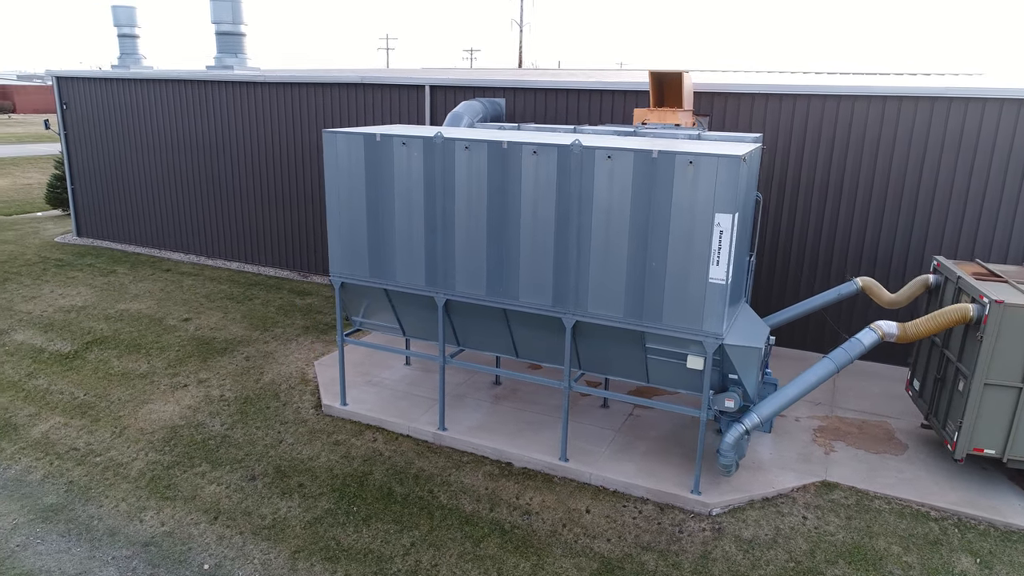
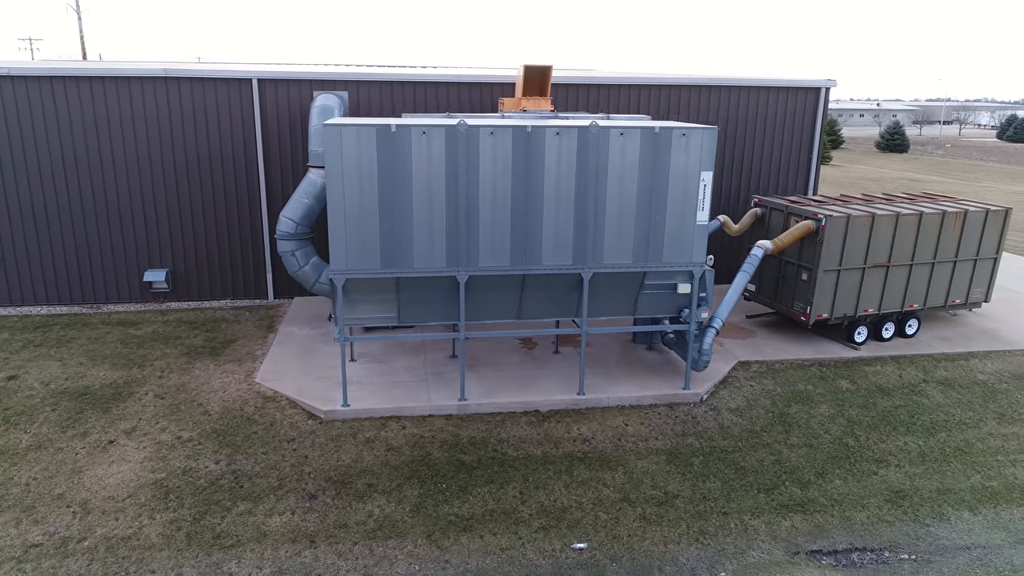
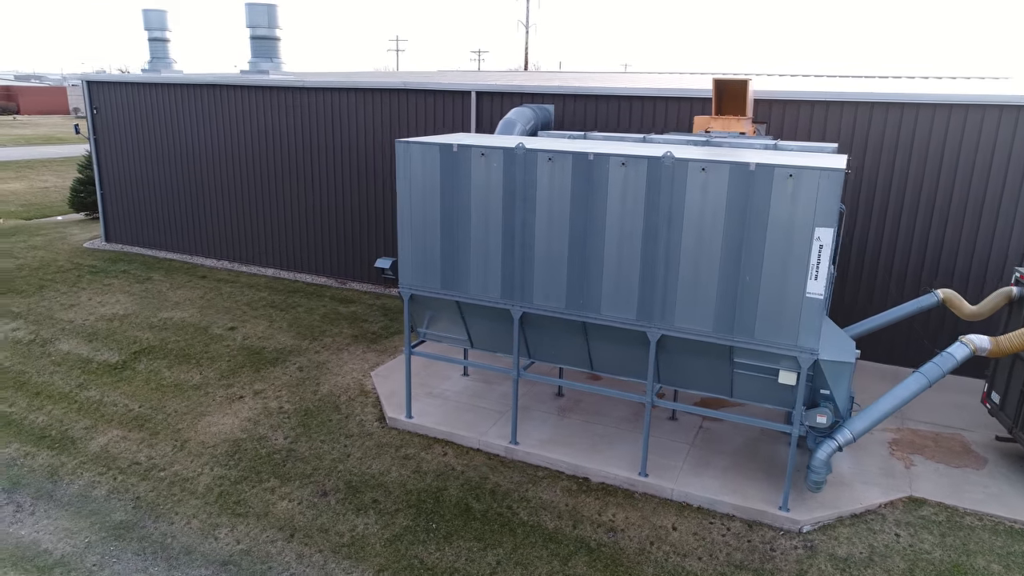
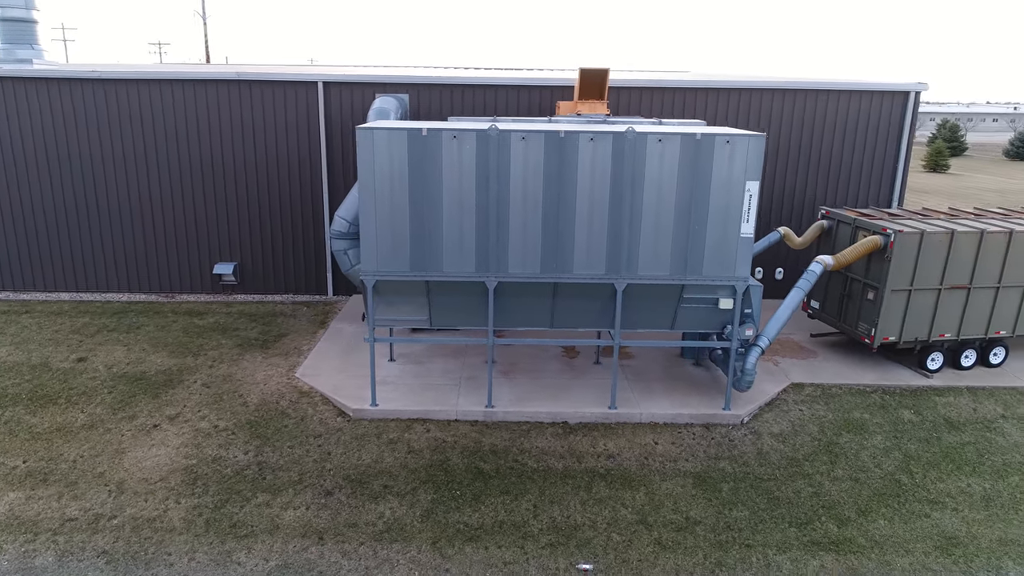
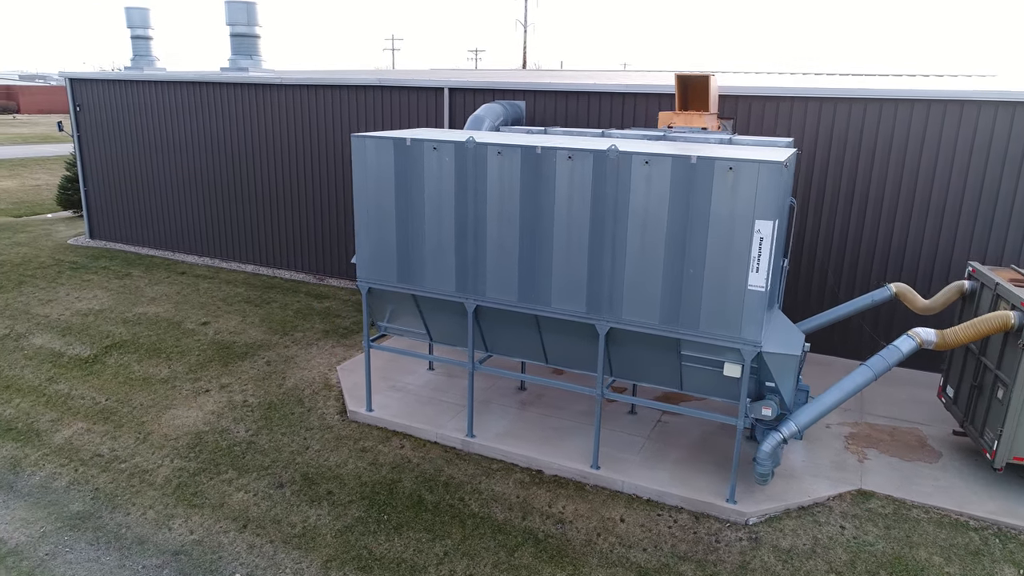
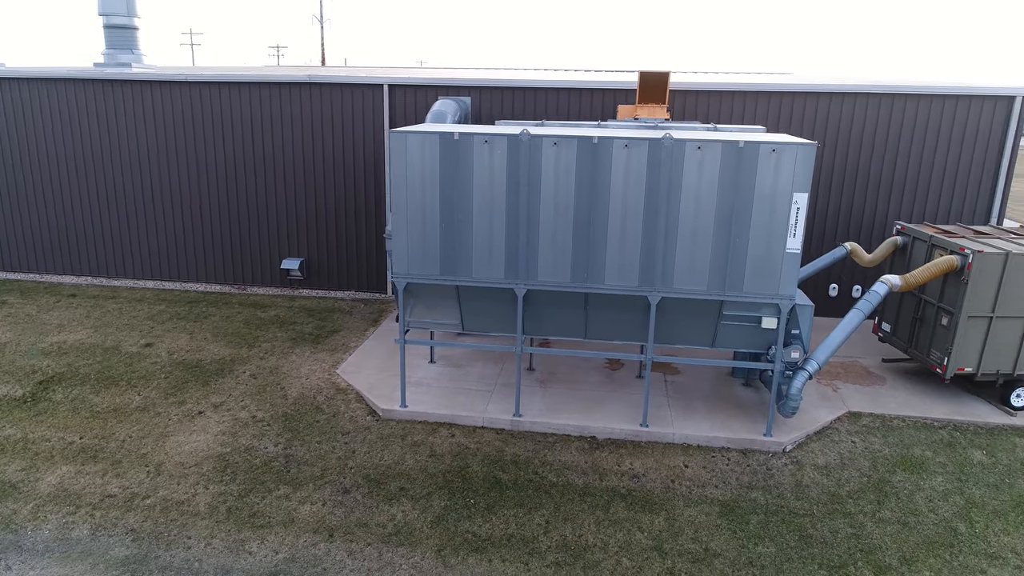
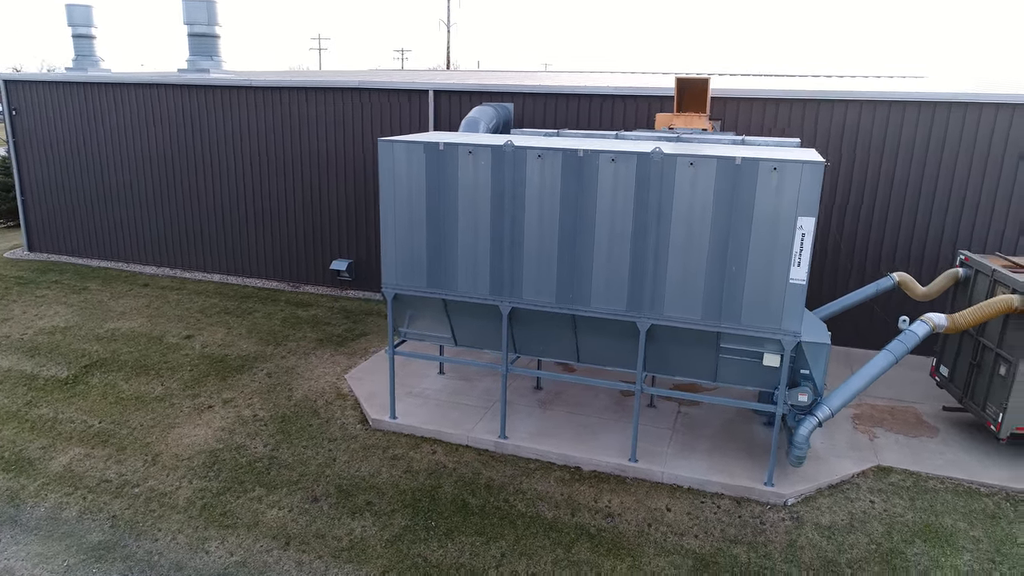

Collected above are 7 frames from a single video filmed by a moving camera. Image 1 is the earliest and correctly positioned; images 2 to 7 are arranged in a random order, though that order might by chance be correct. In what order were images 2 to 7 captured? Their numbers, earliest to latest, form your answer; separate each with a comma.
5, 3, 7, 6, 4, 2
